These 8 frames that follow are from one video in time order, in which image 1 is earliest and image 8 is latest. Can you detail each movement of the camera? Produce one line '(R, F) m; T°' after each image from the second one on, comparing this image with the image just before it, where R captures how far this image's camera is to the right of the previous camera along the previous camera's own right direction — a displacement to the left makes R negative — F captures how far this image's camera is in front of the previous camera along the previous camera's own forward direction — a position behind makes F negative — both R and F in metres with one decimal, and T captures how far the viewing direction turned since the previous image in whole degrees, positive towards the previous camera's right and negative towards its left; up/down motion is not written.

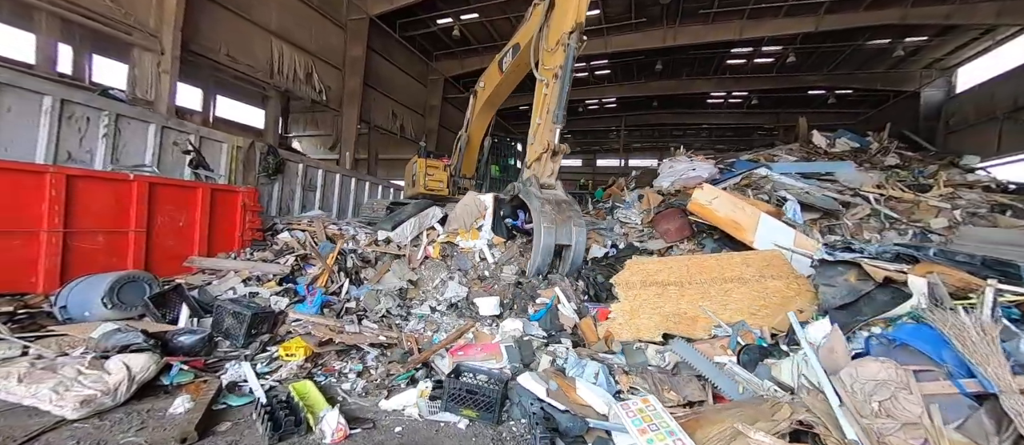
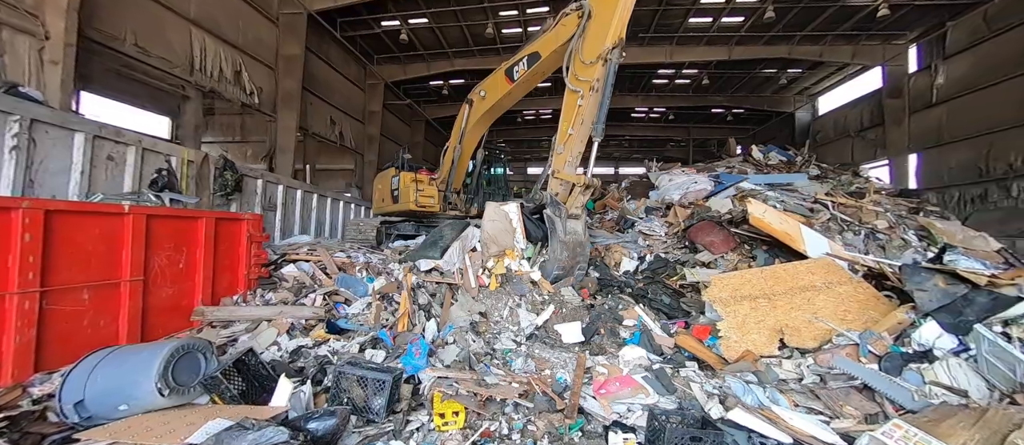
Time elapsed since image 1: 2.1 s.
(-1.5, +0.3) m; +13°
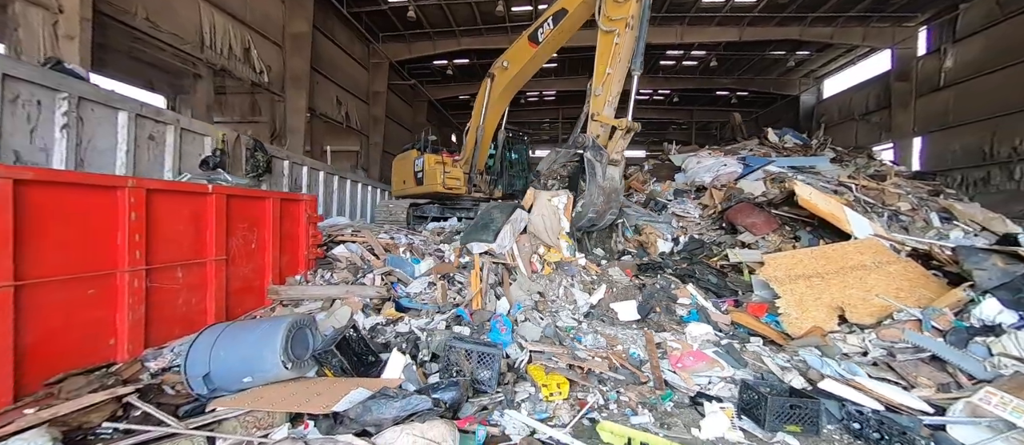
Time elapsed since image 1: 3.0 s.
(-0.6, 0.0) m; +1°
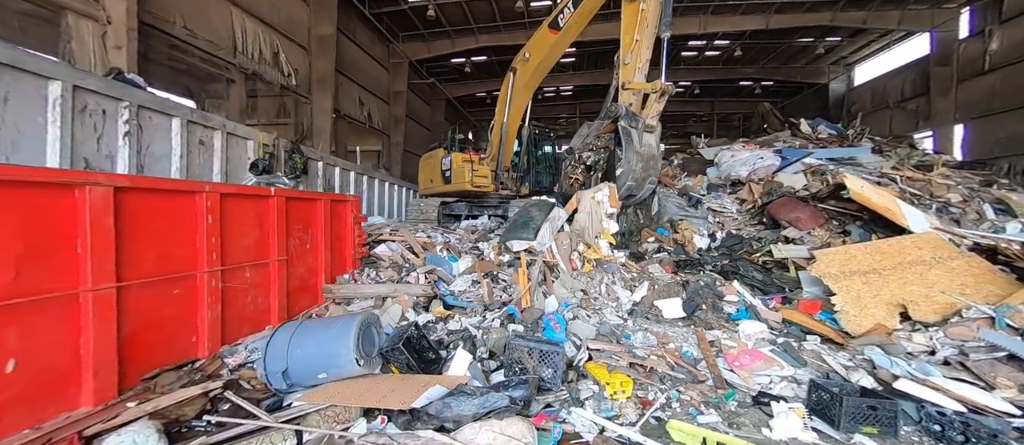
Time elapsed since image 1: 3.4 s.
(-0.3, 0.0) m; -2°
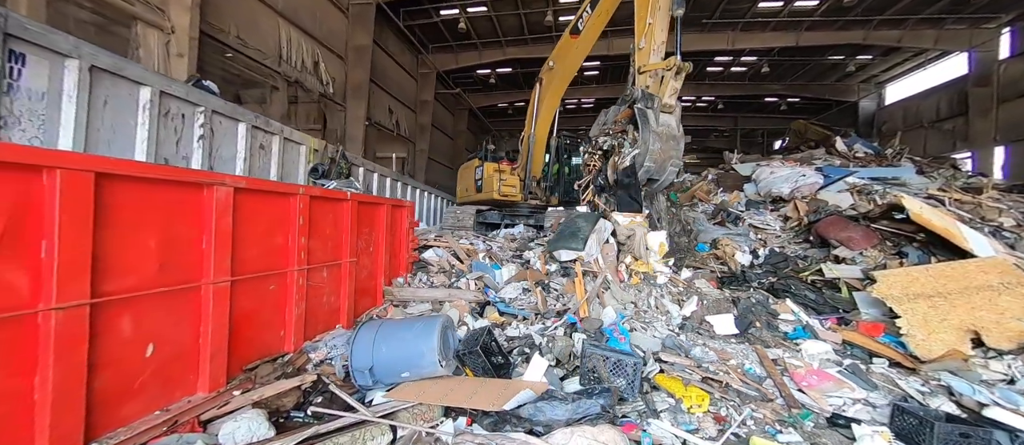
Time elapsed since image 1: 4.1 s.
(-0.4, -0.1) m; -2°
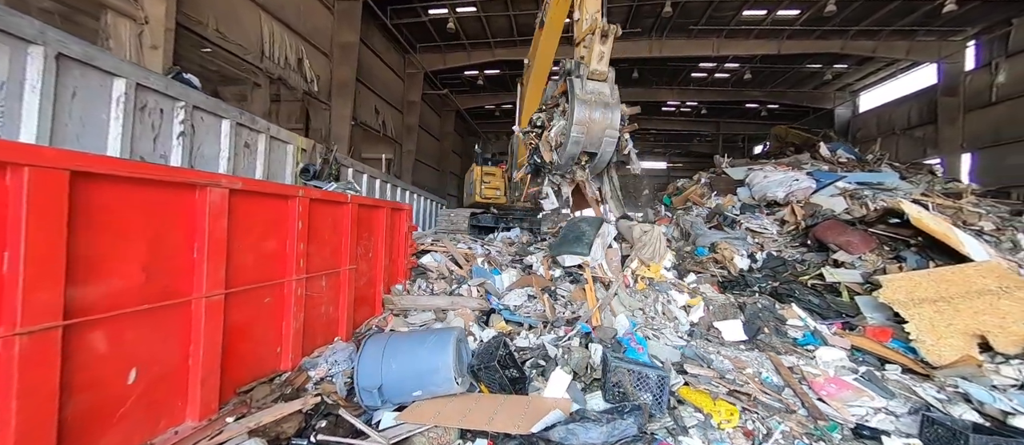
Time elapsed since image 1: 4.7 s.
(-0.2, +0.1) m; +3°
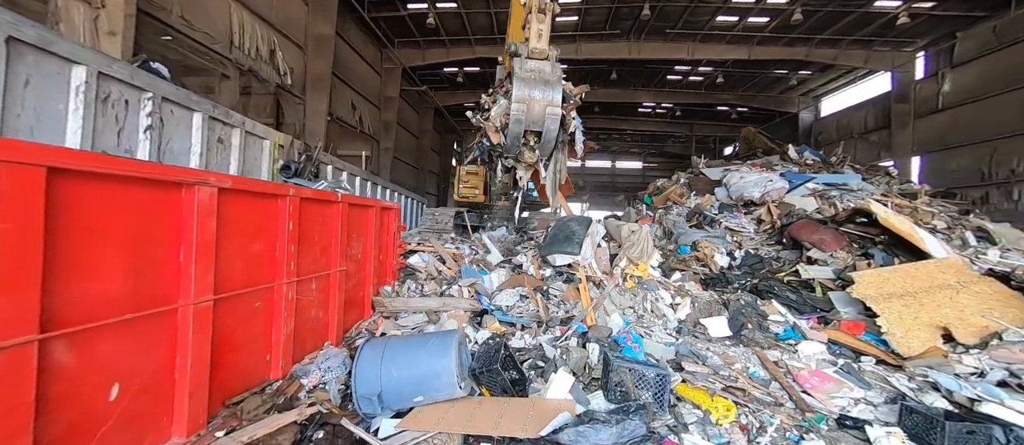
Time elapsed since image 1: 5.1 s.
(-0.1, 0.0) m; +4°
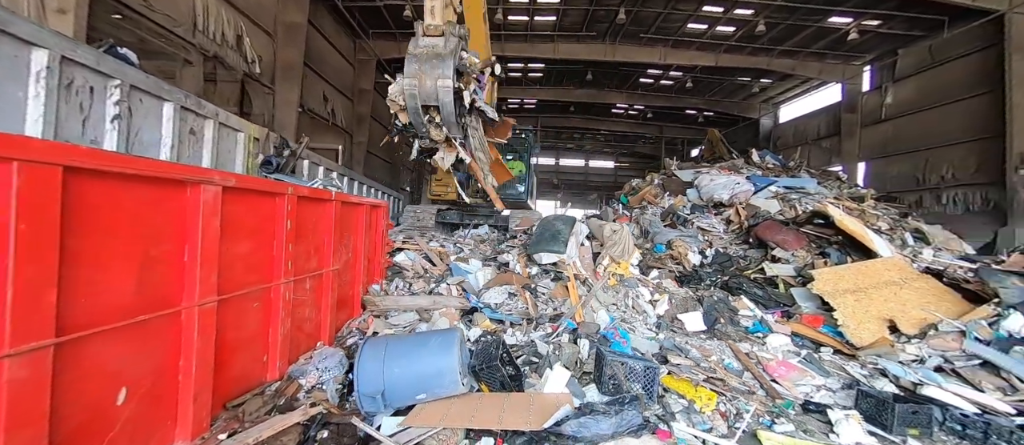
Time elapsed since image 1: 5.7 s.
(-0.2, -0.1) m; +4°
